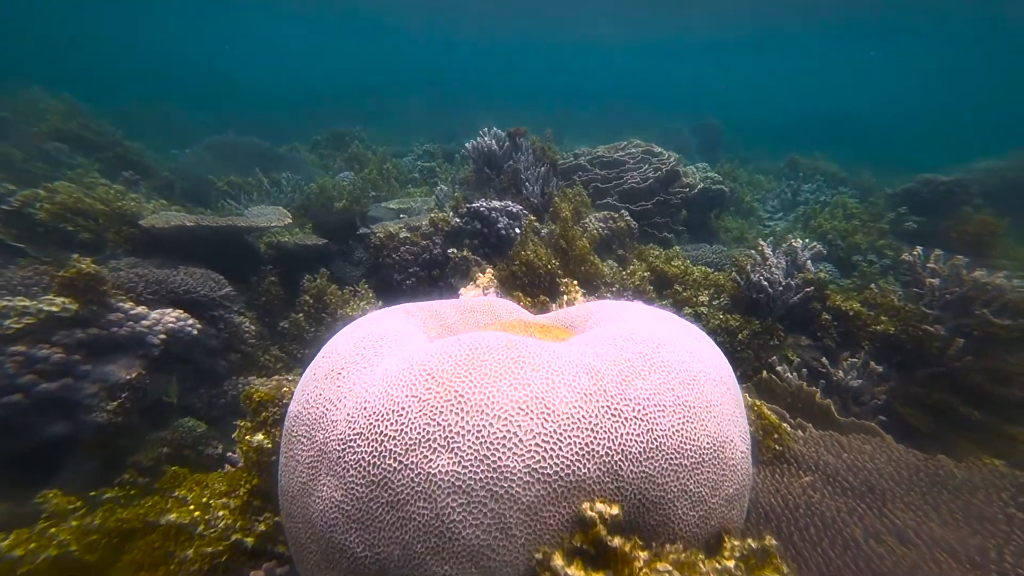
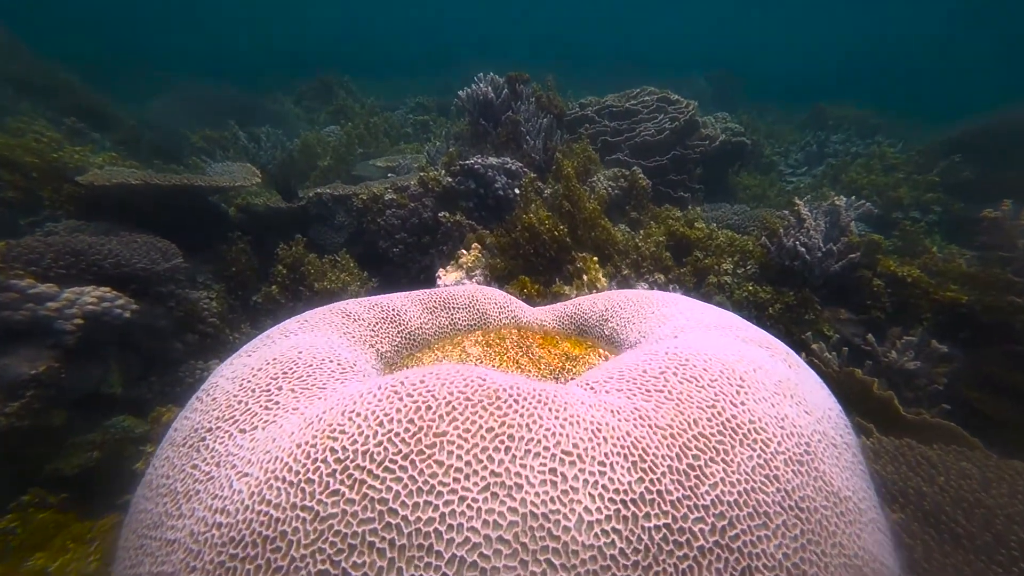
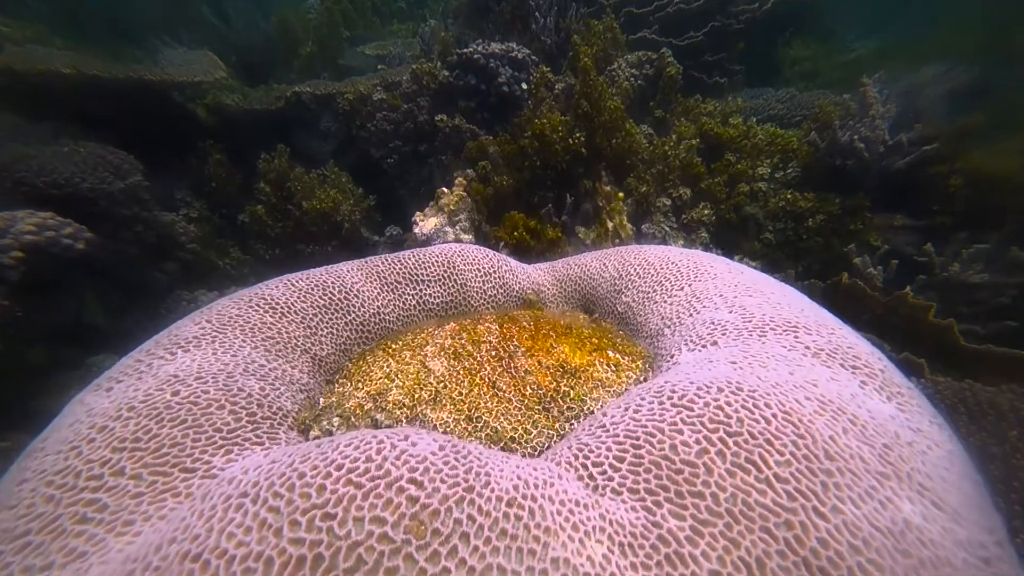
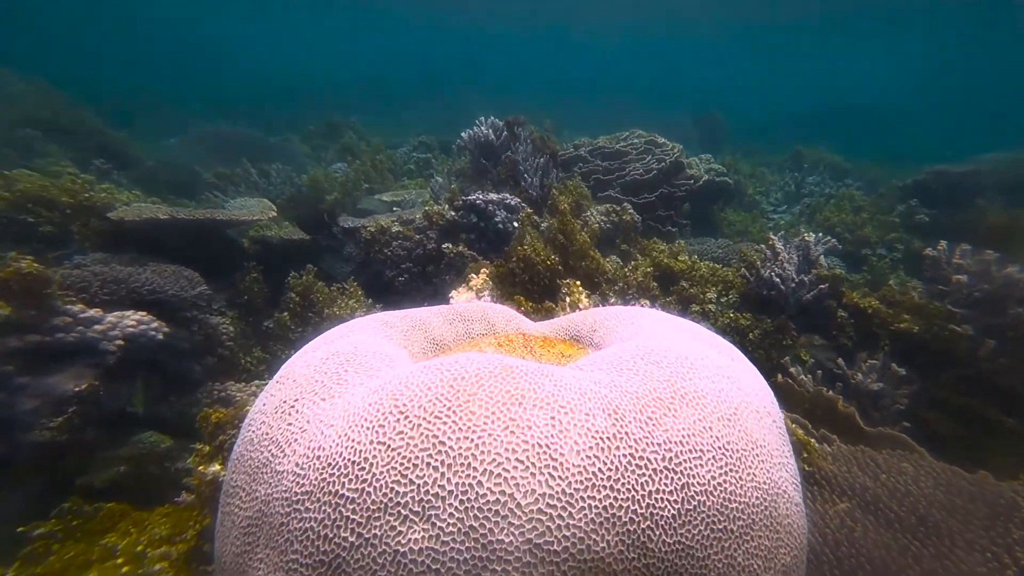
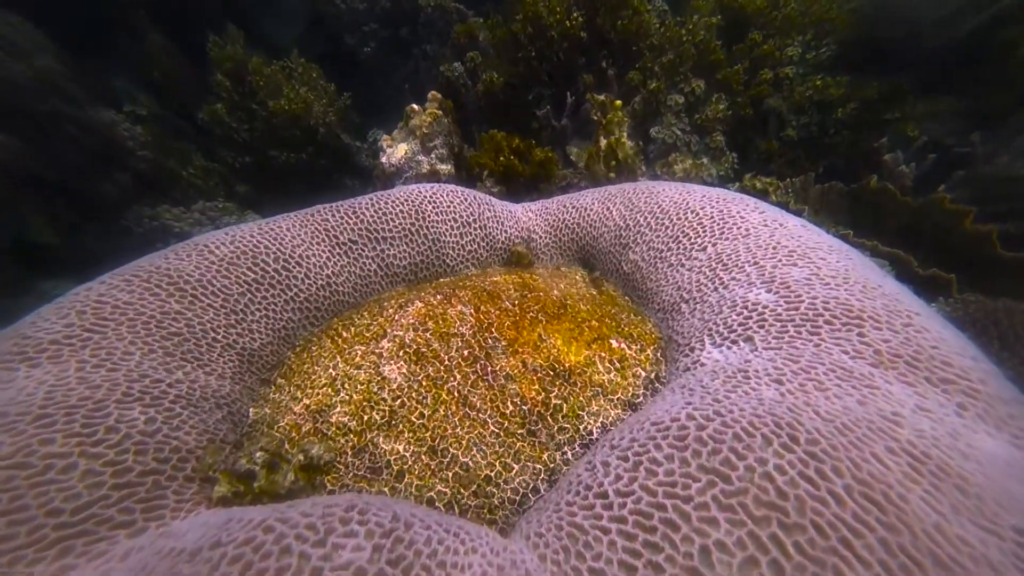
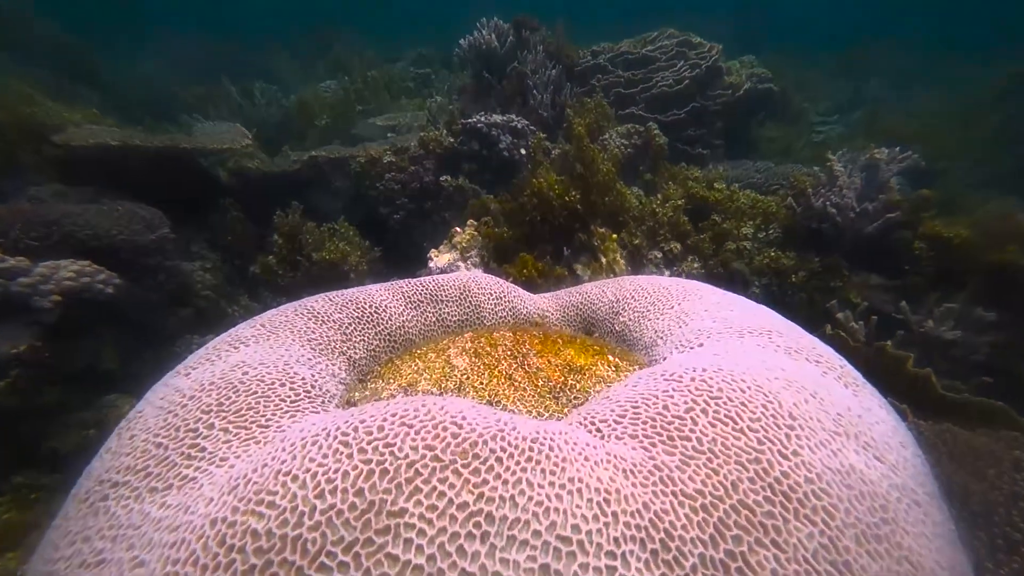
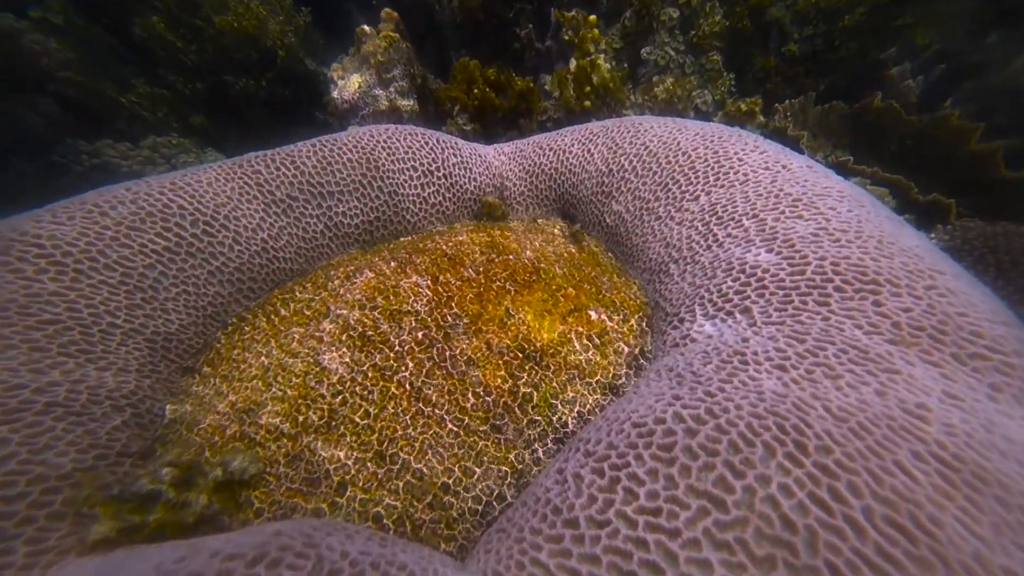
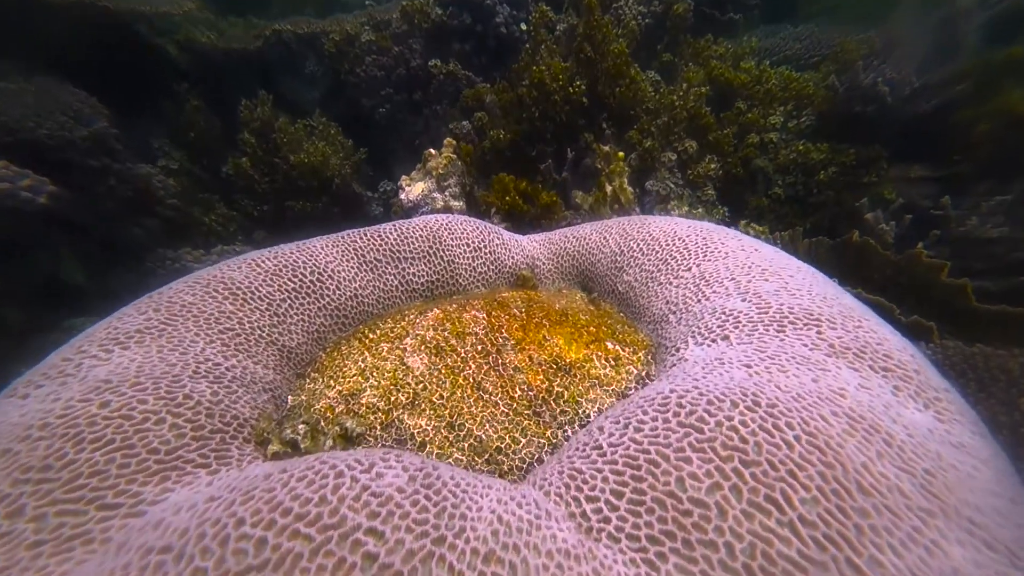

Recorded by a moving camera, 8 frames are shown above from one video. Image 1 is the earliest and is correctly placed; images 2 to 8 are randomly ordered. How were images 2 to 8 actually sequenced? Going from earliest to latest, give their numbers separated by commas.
4, 2, 6, 3, 8, 5, 7
